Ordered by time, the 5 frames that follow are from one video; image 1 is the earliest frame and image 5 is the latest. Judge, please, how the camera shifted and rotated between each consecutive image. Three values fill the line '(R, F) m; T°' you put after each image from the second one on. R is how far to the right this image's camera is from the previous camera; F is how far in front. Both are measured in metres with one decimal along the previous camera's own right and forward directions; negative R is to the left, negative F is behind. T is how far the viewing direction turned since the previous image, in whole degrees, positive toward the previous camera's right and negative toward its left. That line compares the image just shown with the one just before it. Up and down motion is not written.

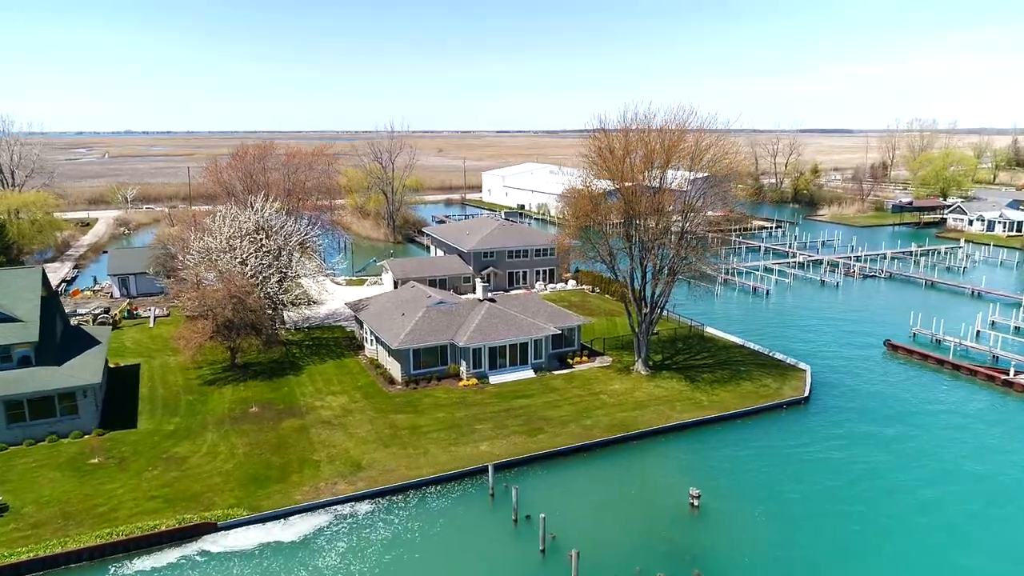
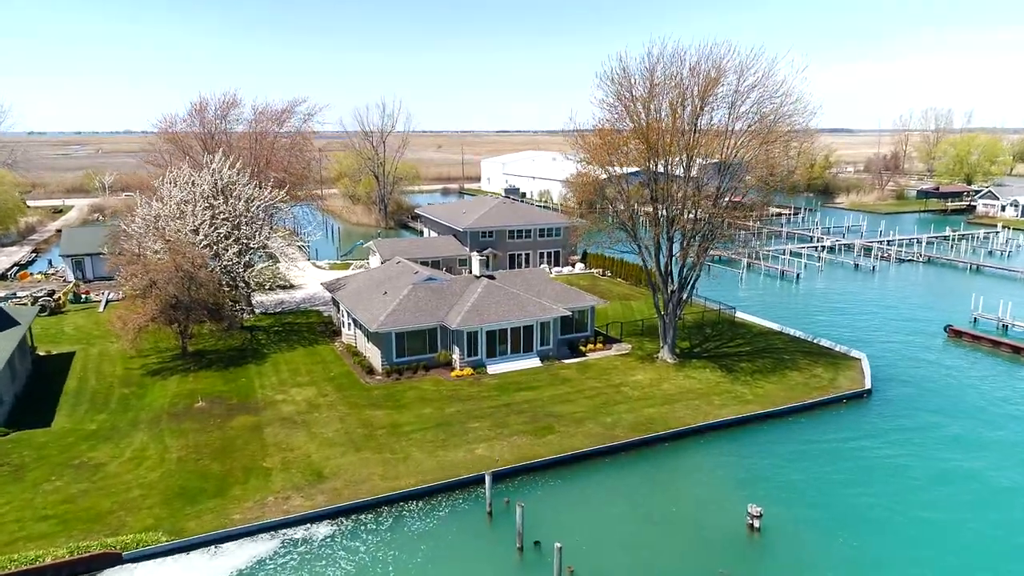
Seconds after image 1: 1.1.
(-0.2, +6.2) m; 0°
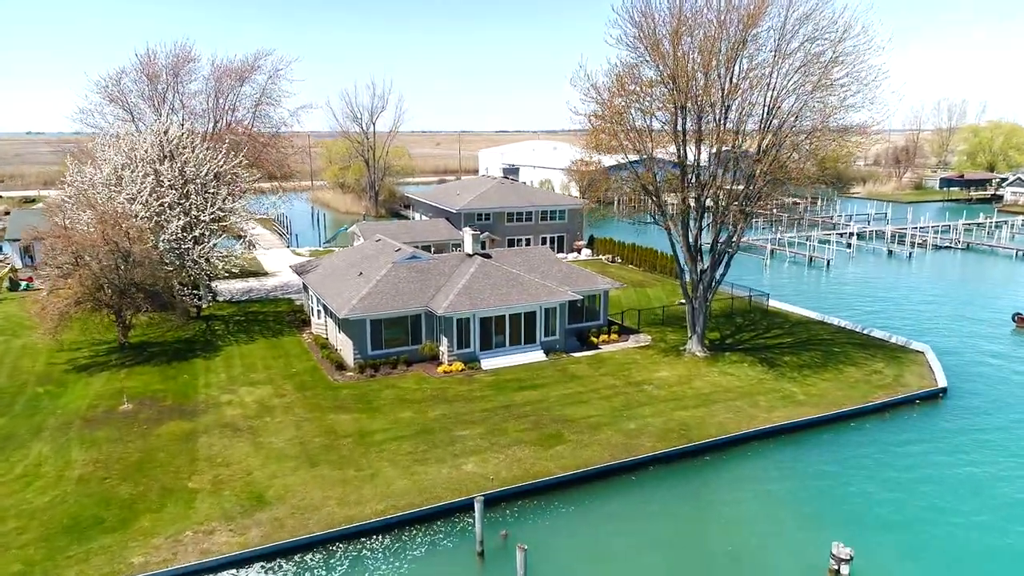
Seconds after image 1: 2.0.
(0.0, +5.4) m; 0°
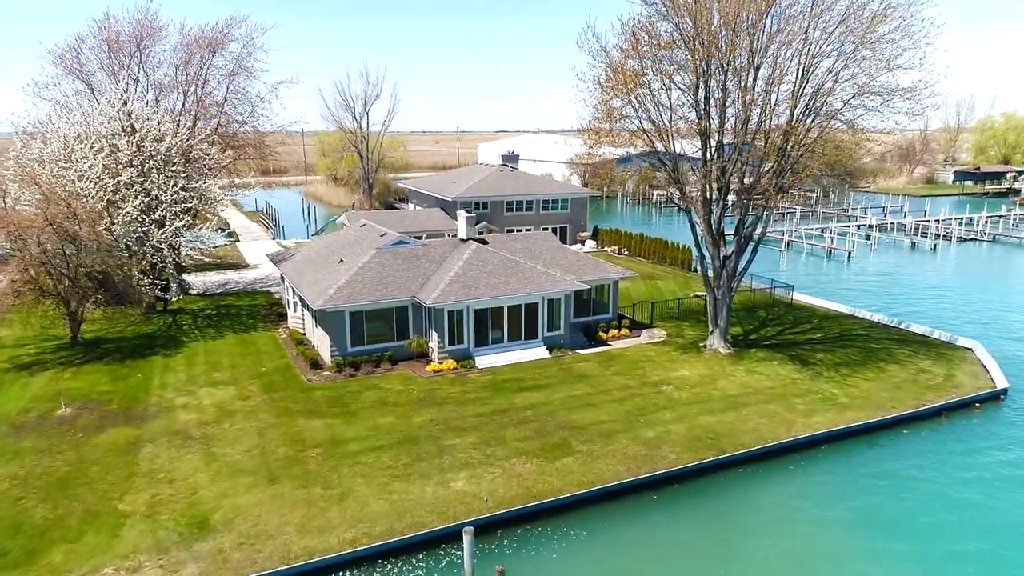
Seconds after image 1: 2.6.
(0.0, +3.2) m; 0°
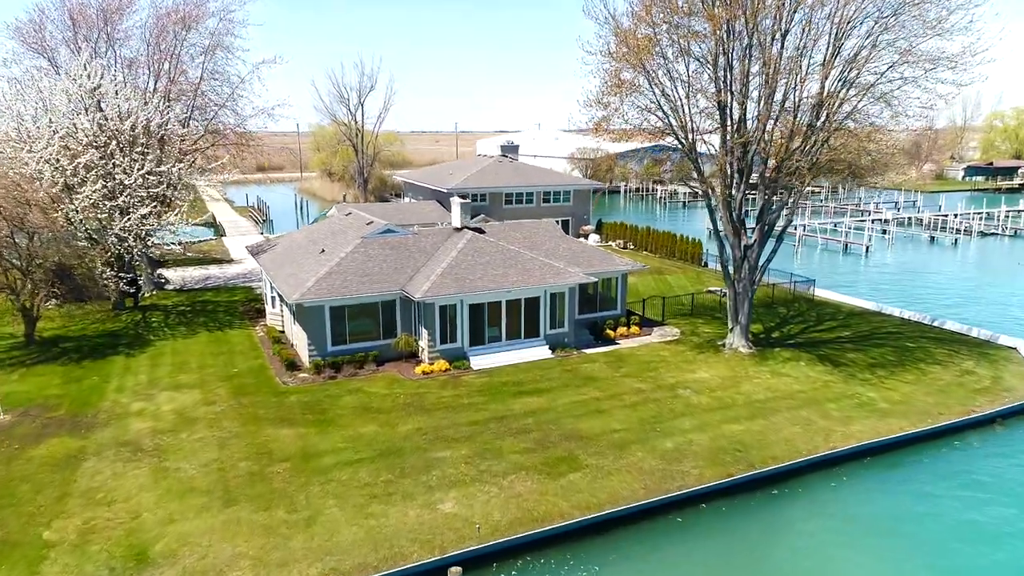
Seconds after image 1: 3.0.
(+0.1, +2.4) m; 0°
